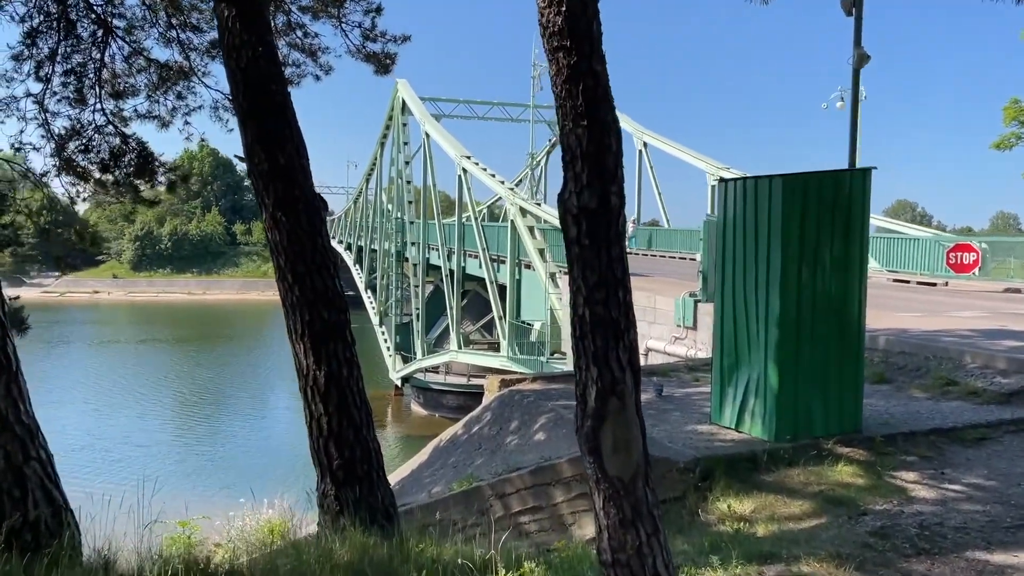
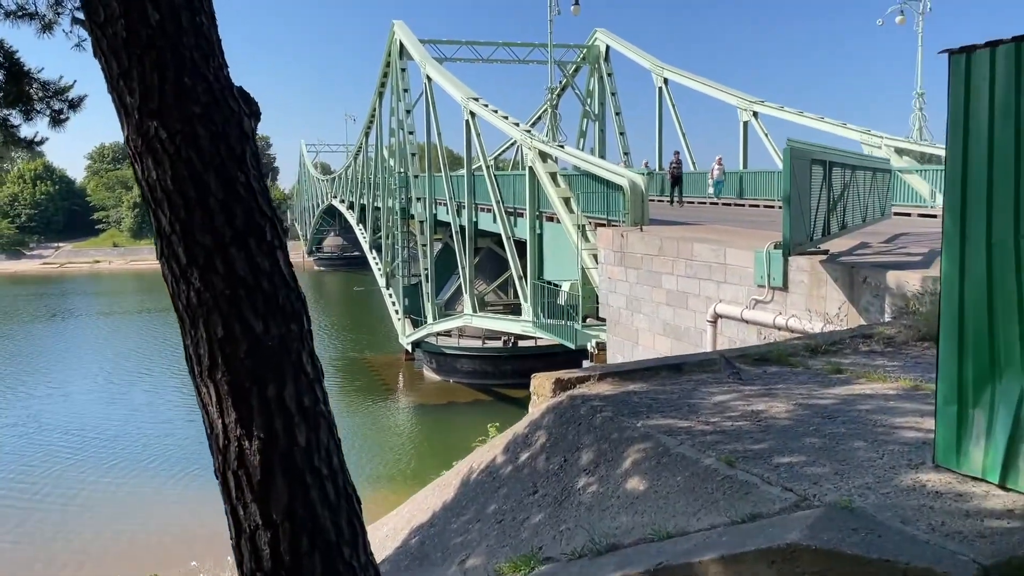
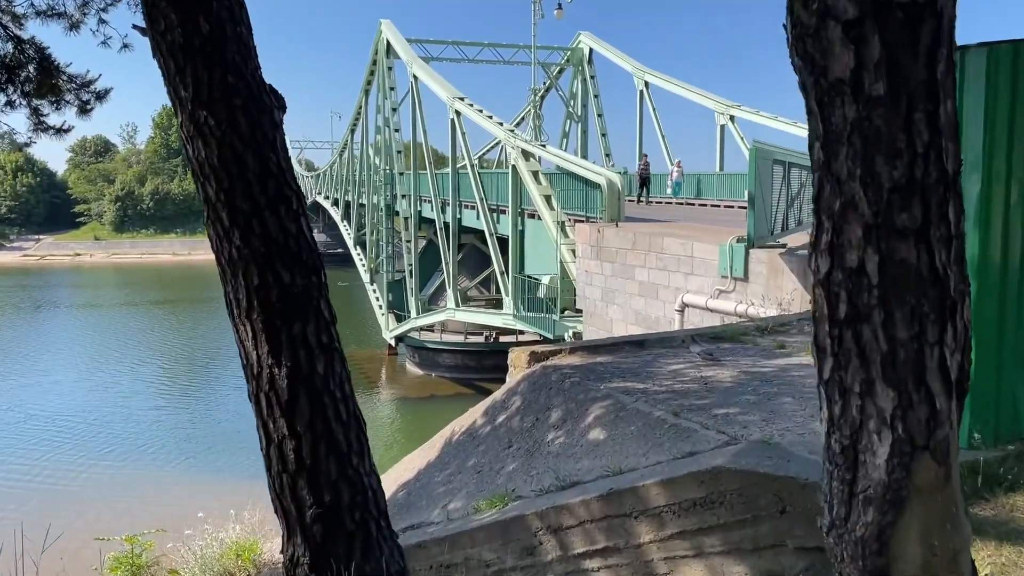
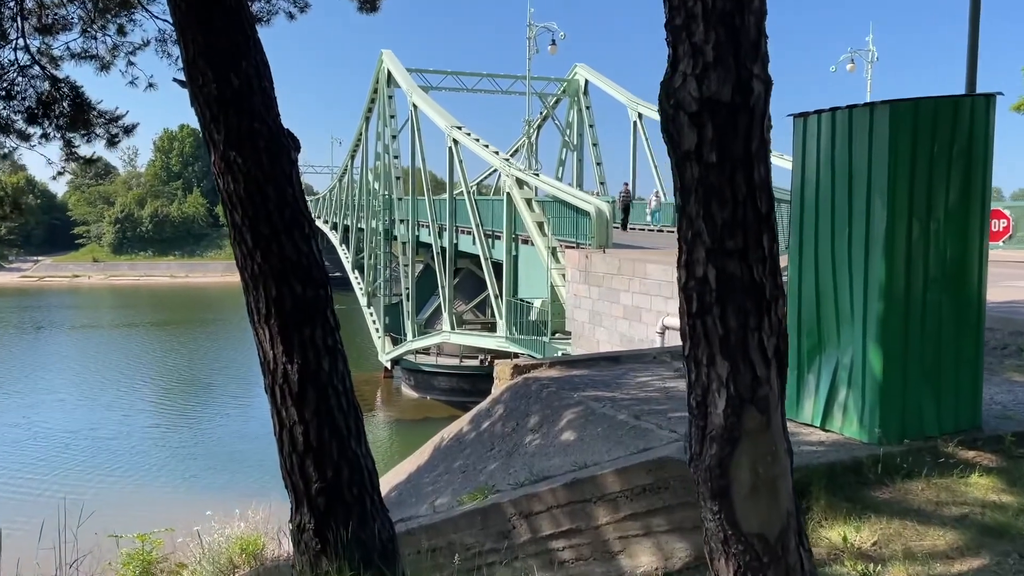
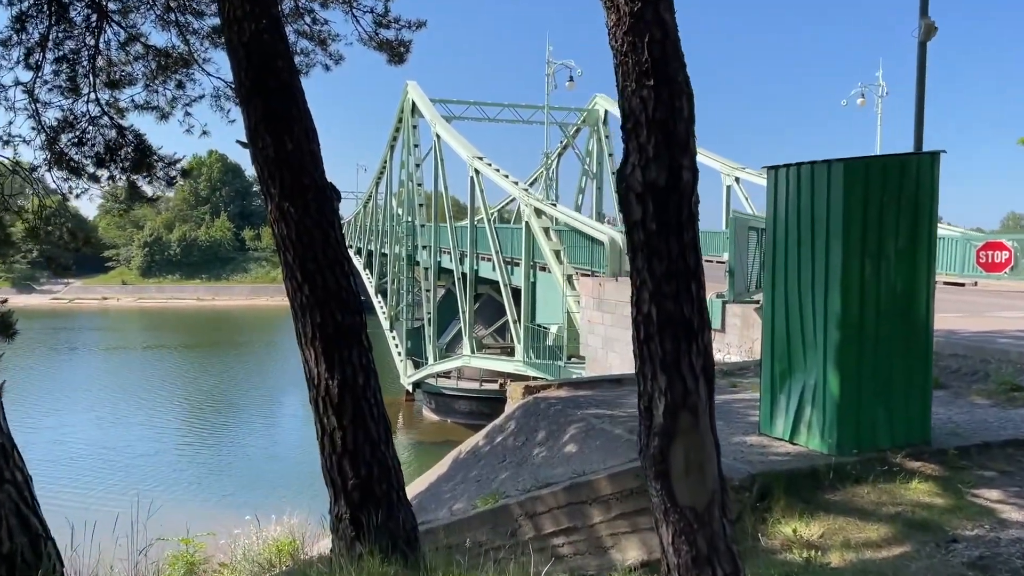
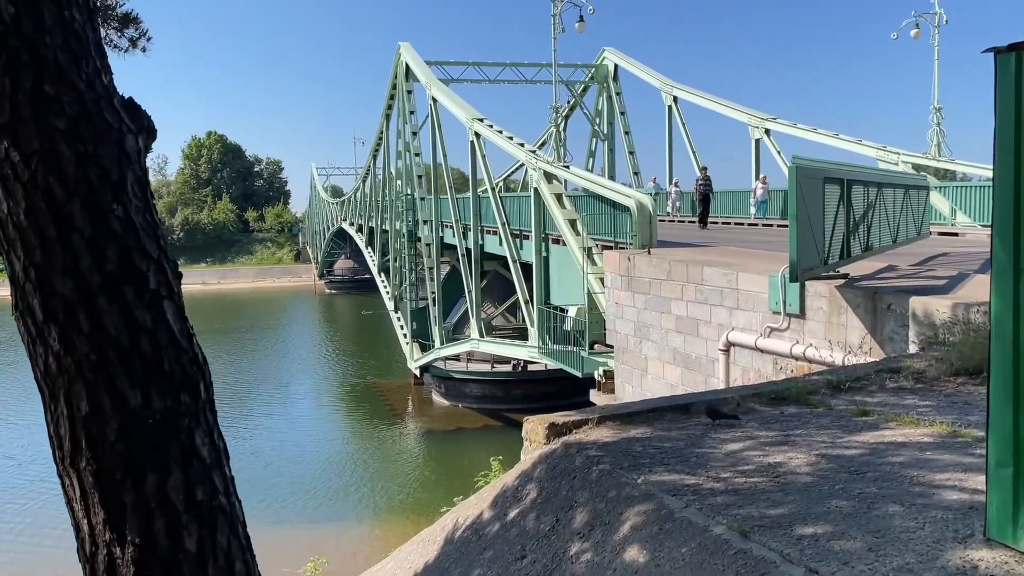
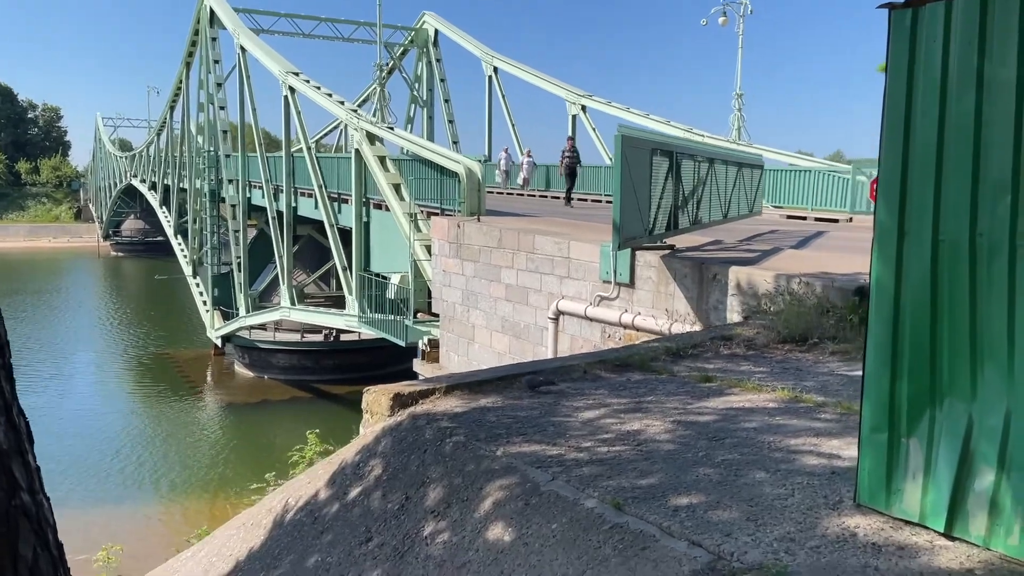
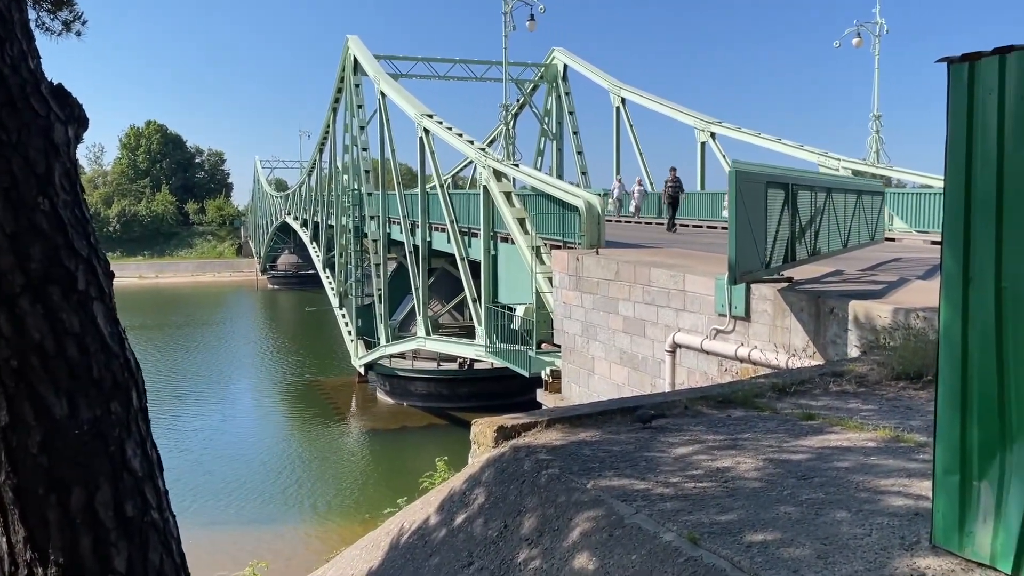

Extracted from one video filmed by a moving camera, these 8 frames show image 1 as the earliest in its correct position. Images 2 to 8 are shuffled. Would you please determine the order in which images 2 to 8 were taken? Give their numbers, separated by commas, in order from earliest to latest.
5, 4, 3, 2, 6, 8, 7
